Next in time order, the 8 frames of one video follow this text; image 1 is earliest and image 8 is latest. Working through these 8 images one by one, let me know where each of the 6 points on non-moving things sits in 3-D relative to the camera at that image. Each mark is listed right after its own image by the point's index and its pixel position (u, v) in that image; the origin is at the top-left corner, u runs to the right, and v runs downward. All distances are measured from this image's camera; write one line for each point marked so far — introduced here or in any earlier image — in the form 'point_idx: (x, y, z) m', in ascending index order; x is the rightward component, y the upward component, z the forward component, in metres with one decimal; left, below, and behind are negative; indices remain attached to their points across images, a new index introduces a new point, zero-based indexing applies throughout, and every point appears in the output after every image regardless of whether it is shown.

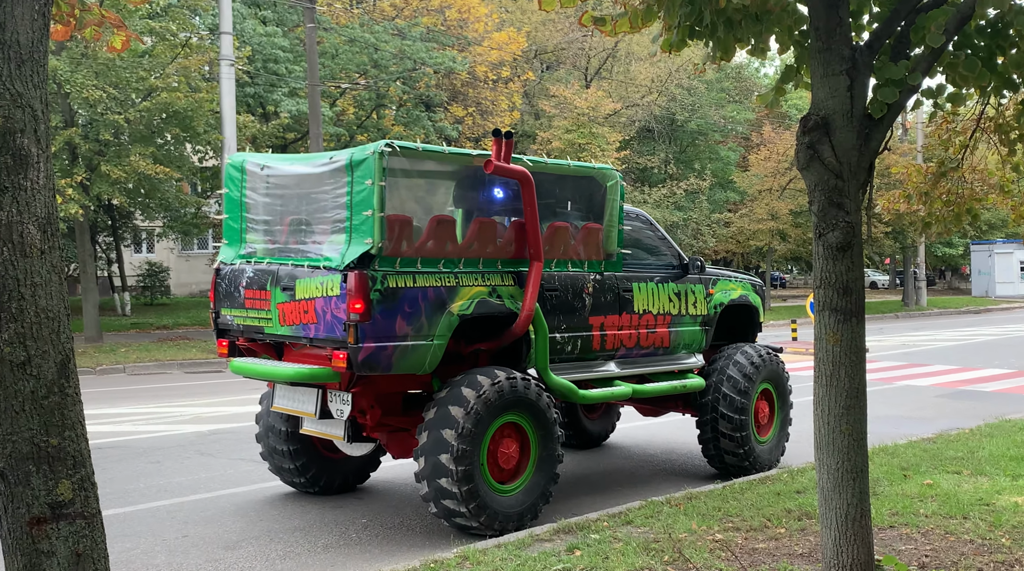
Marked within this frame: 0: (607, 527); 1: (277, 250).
0: (+0.6, -1.6, +7.9) m
1: (-1.6, +0.3, +8.3) m
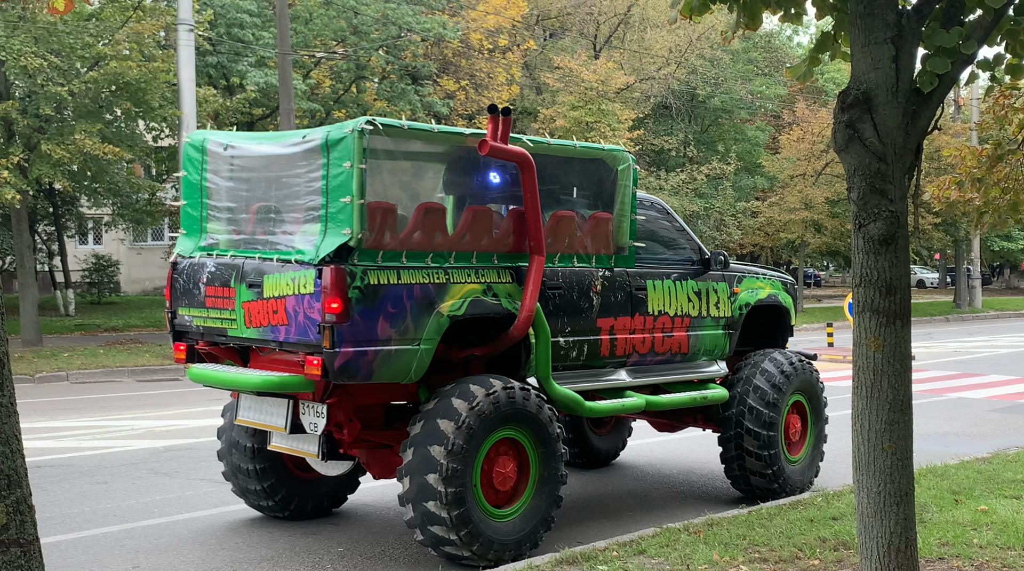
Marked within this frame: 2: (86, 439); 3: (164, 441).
0: (+0.6, -1.6, +6.9) m
1: (-1.7, +0.3, +7.3) m
2: (-4.1, -1.5, +11.5) m
3: (-3.3, -1.5, +11.5) m
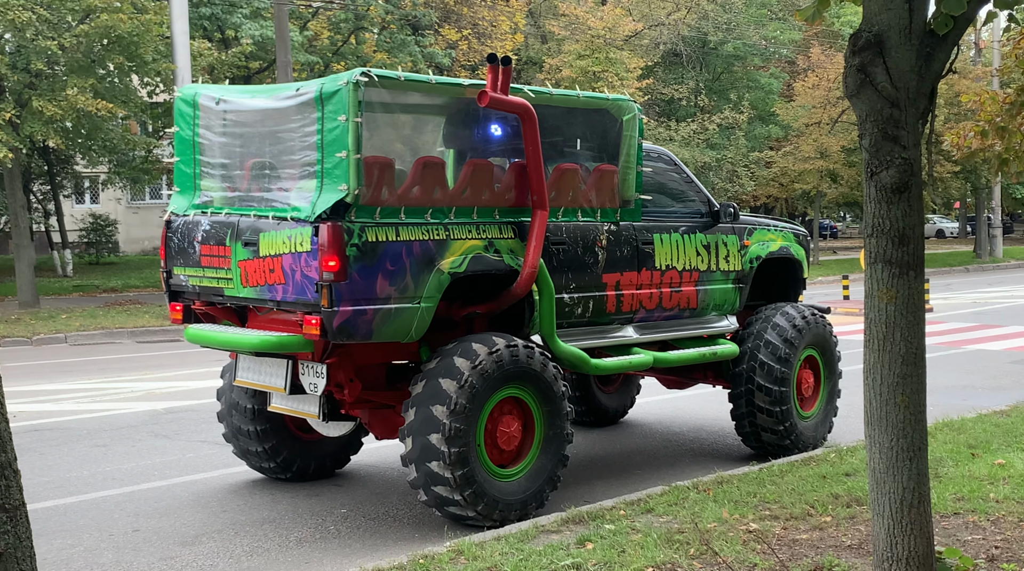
0: (+0.6, -1.3, +6.8) m
1: (-1.6, +0.5, +7.2) m
2: (-4.1, -1.1, +11.4) m
3: (-3.3, -1.1, +11.4) m
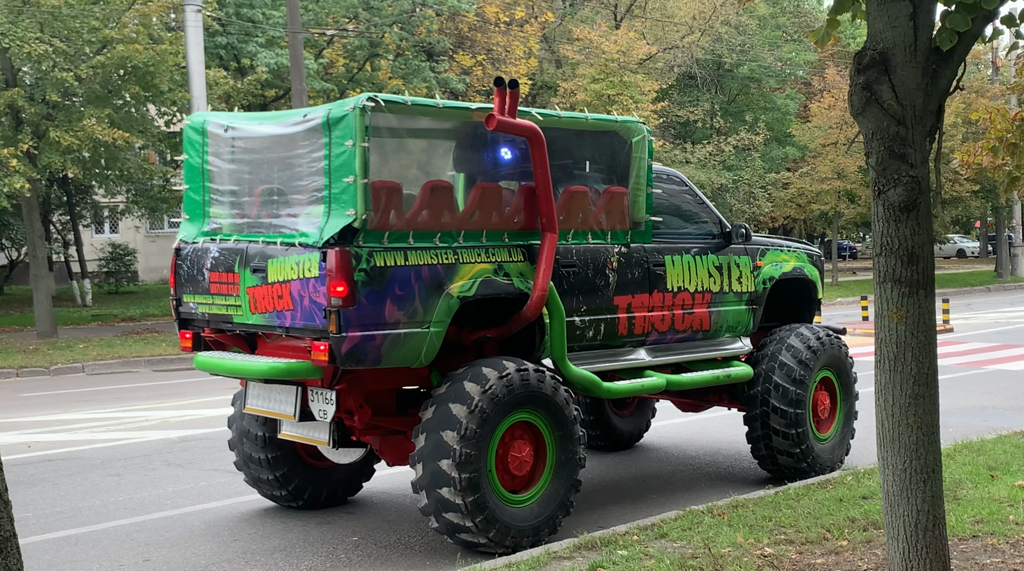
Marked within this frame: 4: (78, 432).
0: (+0.7, -1.4, +6.7) m
1: (-1.6, +0.4, +7.2) m
2: (-3.9, -1.4, +11.4) m
3: (-3.1, -1.4, +11.3) m
4: (-4.1, -1.4, +11.4) m
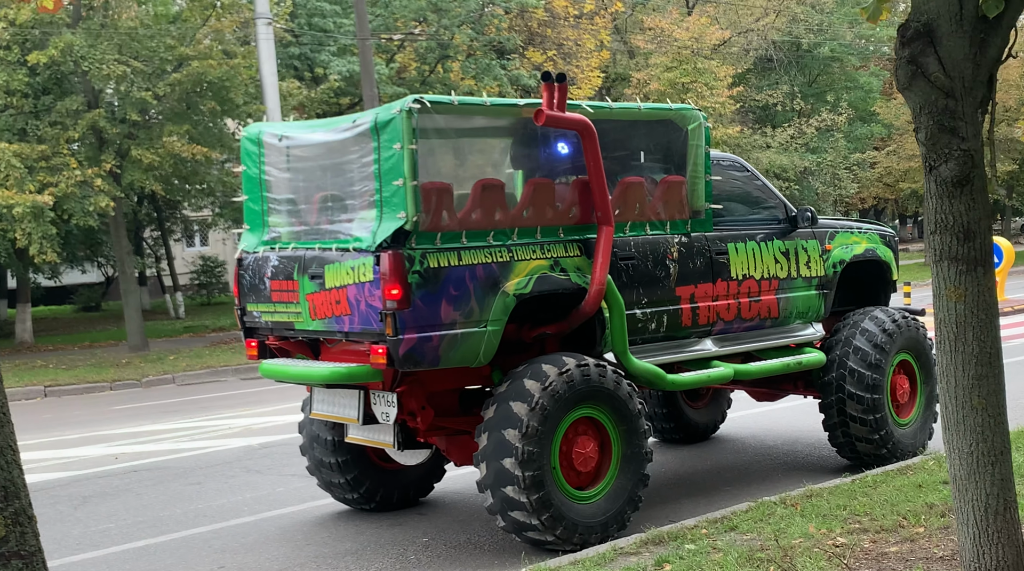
0: (+1.1, -1.4, +6.6) m
1: (-1.3, +0.3, +7.2) m
2: (-3.2, -1.5, +11.6) m
3: (-2.4, -1.5, +11.5) m
4: (-3.4, -1.5, +11.6) m
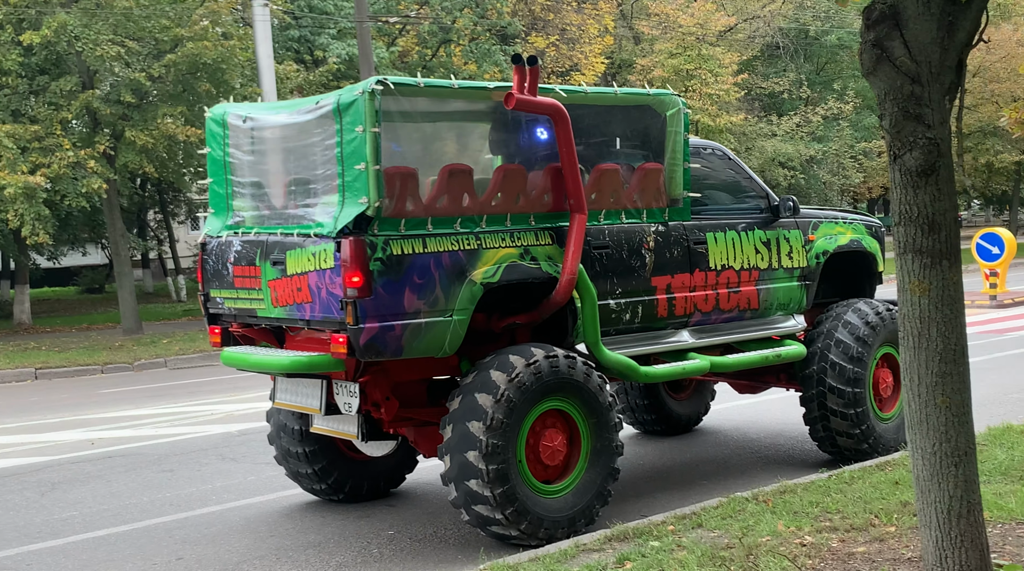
0: (+0.9, -1.3, +6.4) m
1: (-1.4, +0.4, +7.1) m
2: (-3.3, -1.3, +11.5) m
3: (-2.6, -1.3, +11.4) m
4: (-3.6, -1.4, +11.5) m
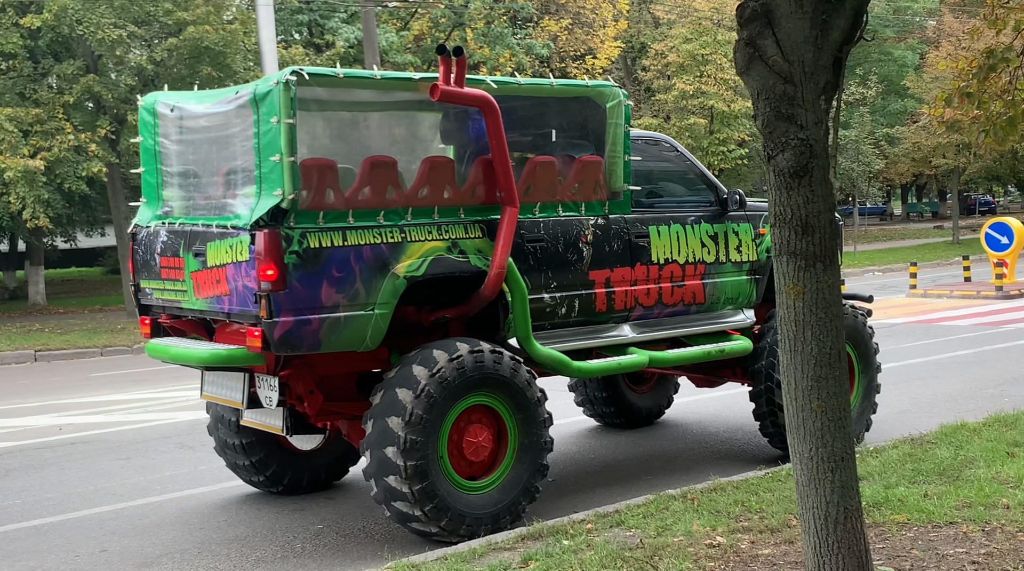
0: (+0.4, -1.3, +6.4) m
1: (-1.9, +0.5, +7.1) m
2: (-3.6, -1.2, +11.6) m
3: (-2.9, -1.2, +11.4) m
4: (-3.8, -1.2, +11.6) m
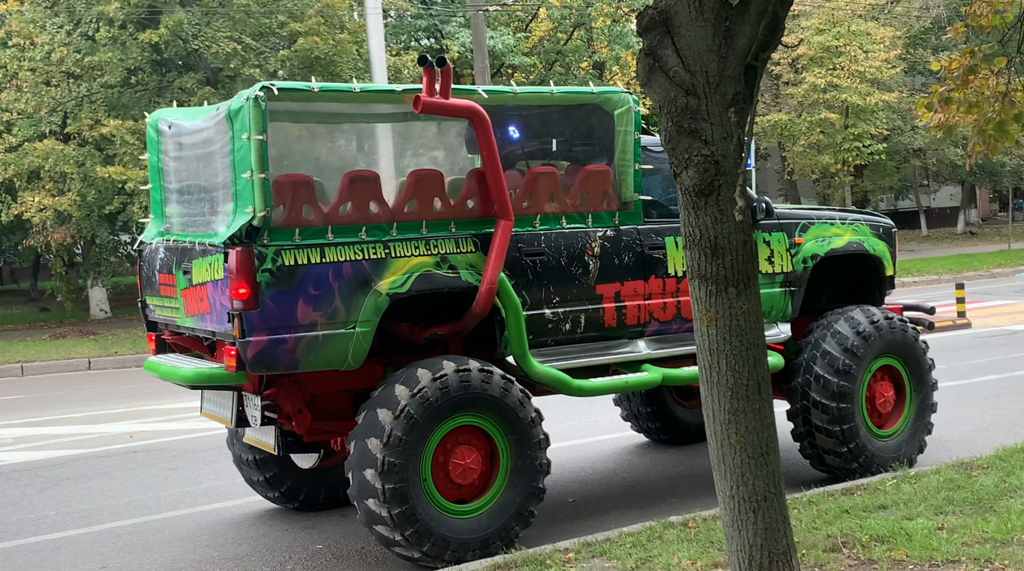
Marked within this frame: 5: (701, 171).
0: (+0.3, -1.4, +6.1) m
1: (-1.9, +0.4, +7.1) m
2: (-3.0, -1.3, +11.8) m
3: (-2.3, -1.3, +11.6) m
4: (-3.2, -1.3, +11.8) m
5: (+0.7, +0.4, +4.1) m
